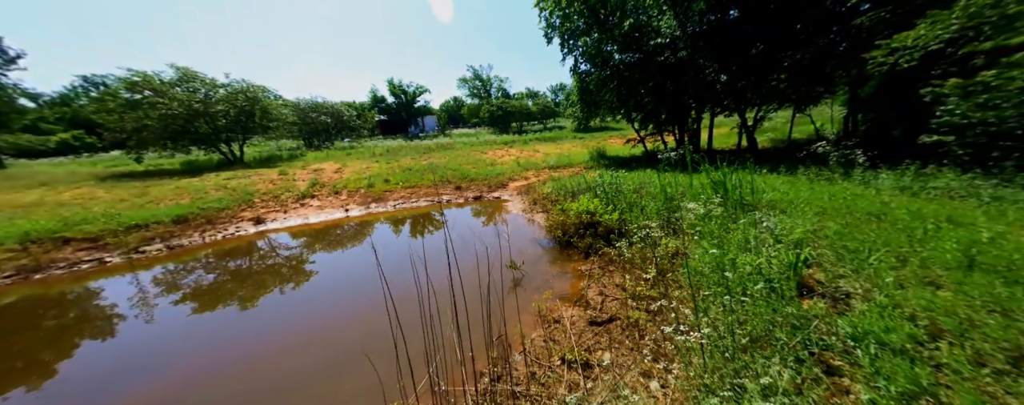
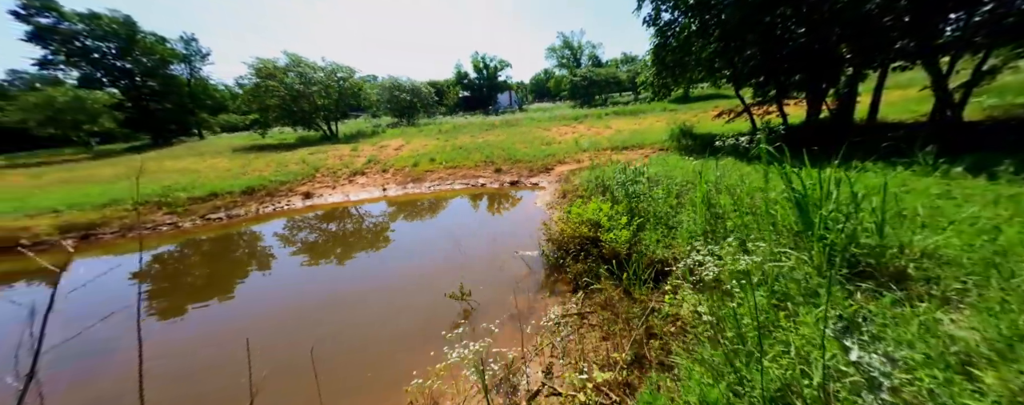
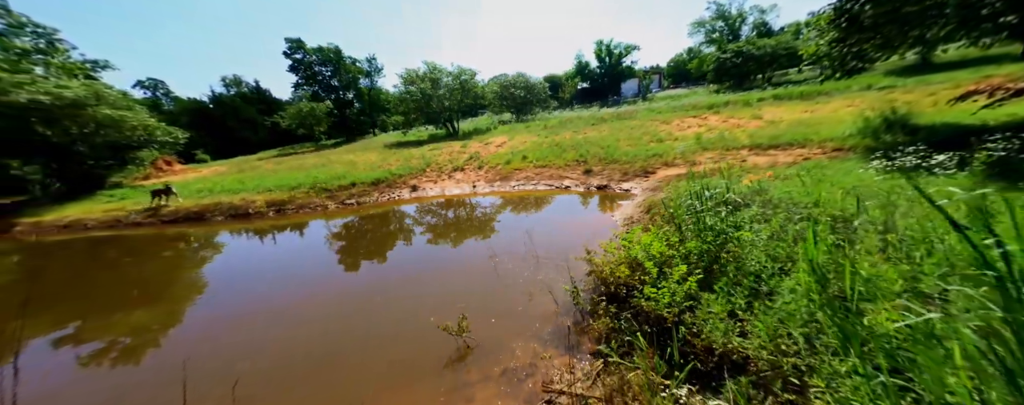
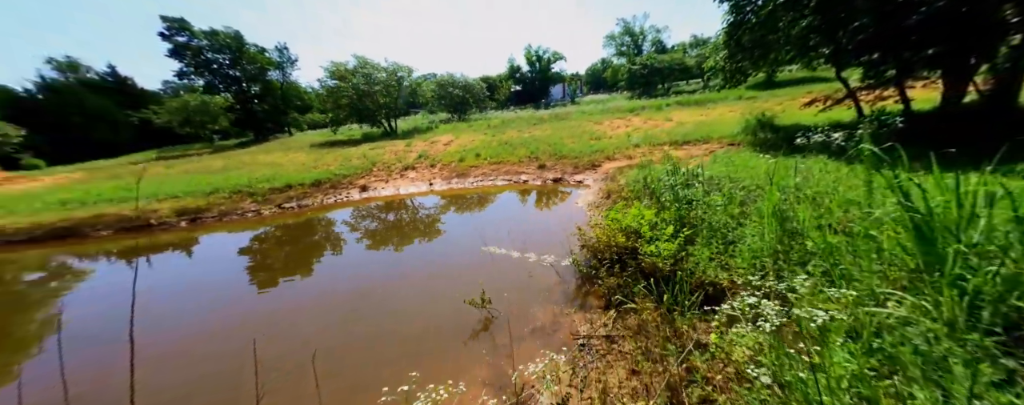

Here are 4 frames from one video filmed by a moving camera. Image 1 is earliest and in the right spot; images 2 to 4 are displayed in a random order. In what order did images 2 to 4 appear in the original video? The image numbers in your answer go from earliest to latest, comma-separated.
2, 4, 3
